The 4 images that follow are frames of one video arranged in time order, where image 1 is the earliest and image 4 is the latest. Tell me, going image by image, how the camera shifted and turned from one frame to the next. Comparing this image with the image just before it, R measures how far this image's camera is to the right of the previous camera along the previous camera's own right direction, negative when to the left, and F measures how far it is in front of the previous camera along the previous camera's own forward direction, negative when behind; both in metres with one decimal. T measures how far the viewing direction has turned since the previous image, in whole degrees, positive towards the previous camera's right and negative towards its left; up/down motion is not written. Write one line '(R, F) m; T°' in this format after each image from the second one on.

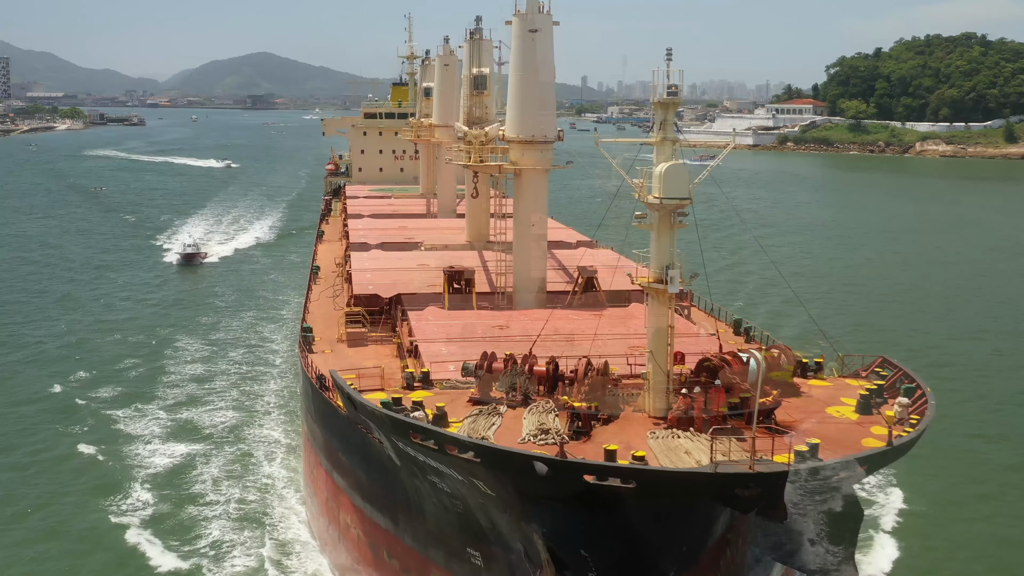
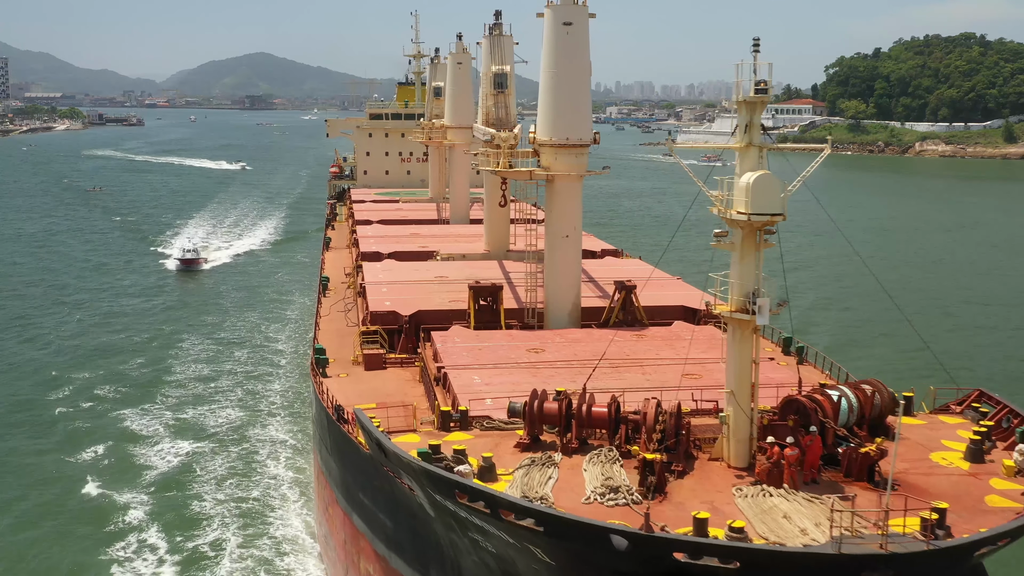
(-0.9, +1.5) m; 0°
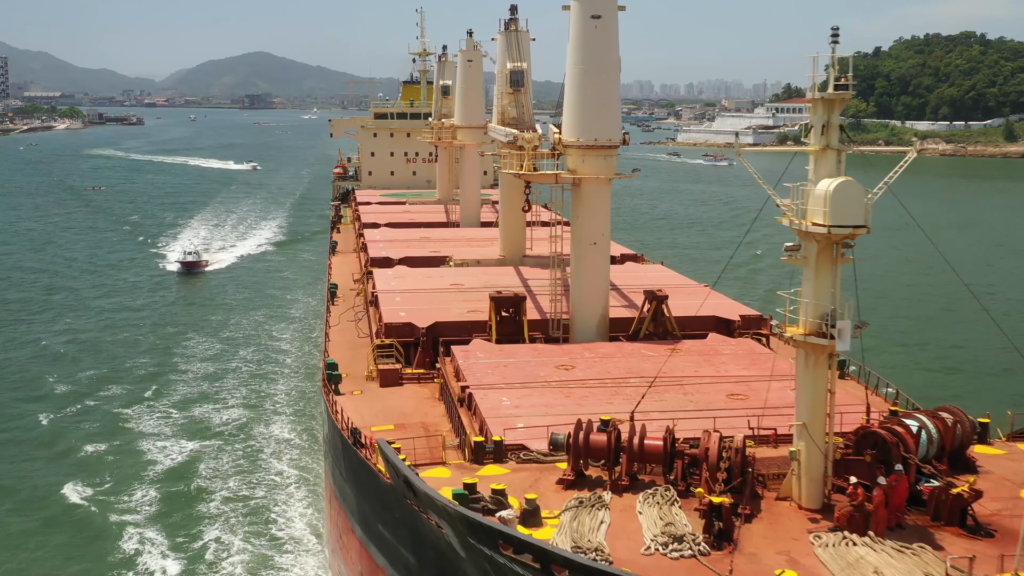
(-0.6, +1.0) m; 0°
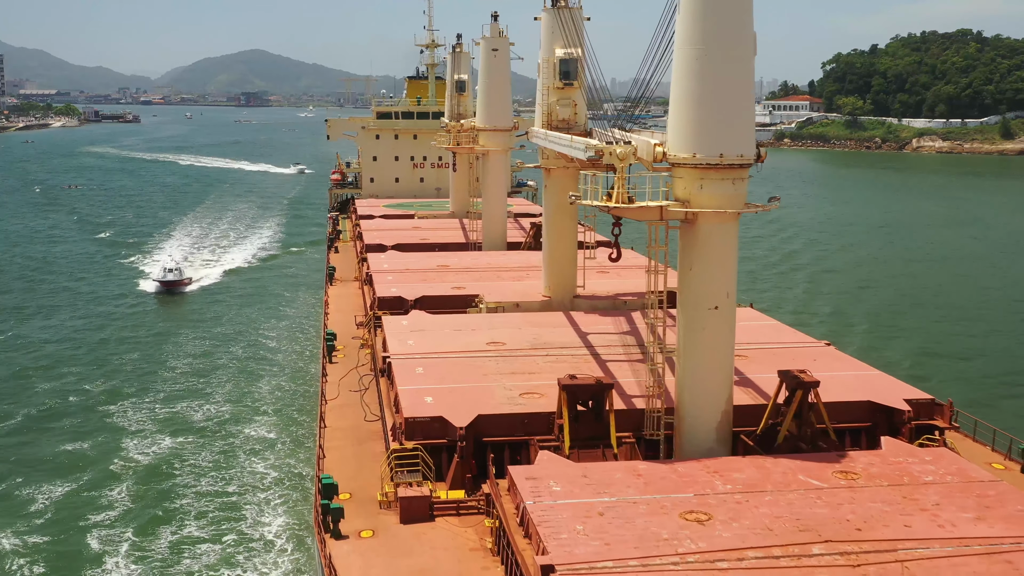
(-1.5, +4.8) m; 0°
